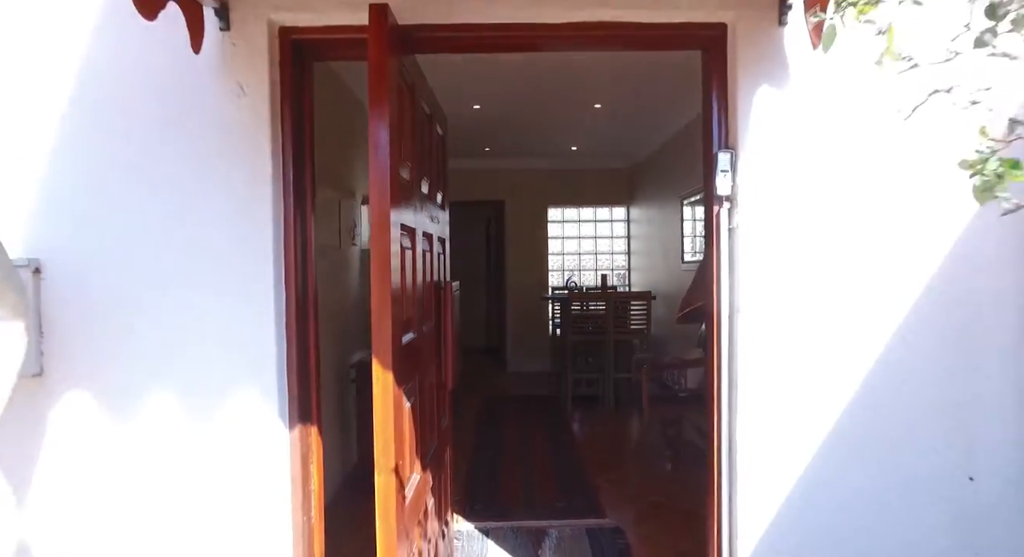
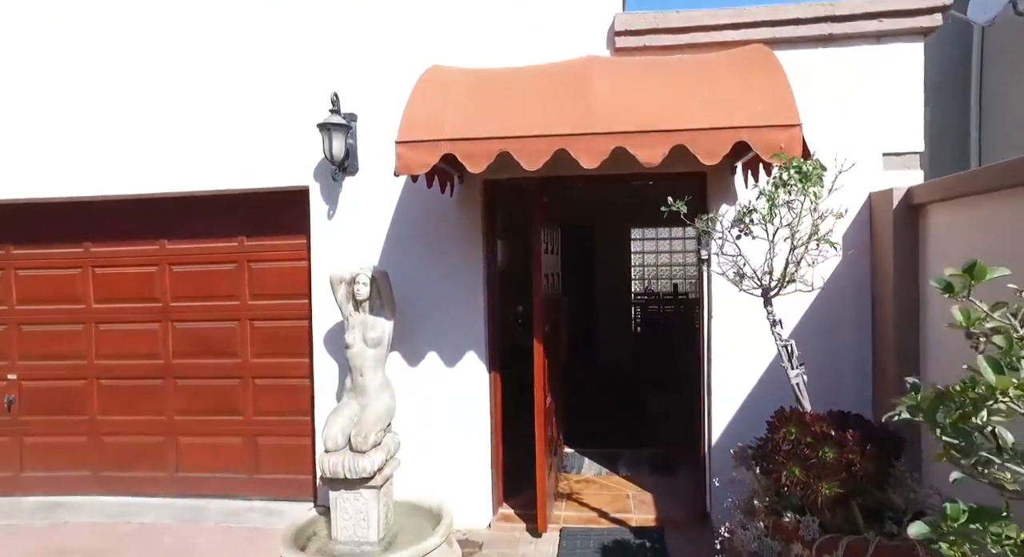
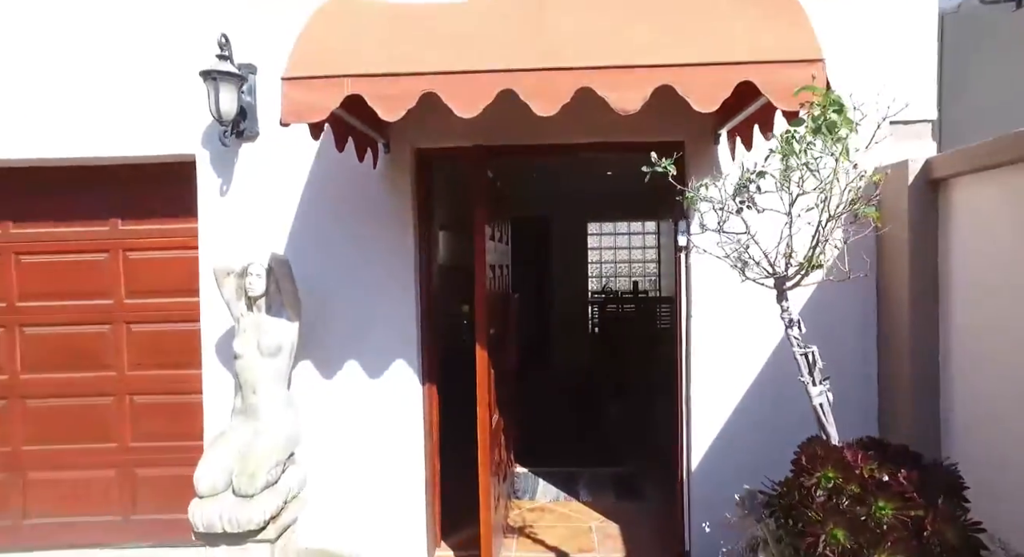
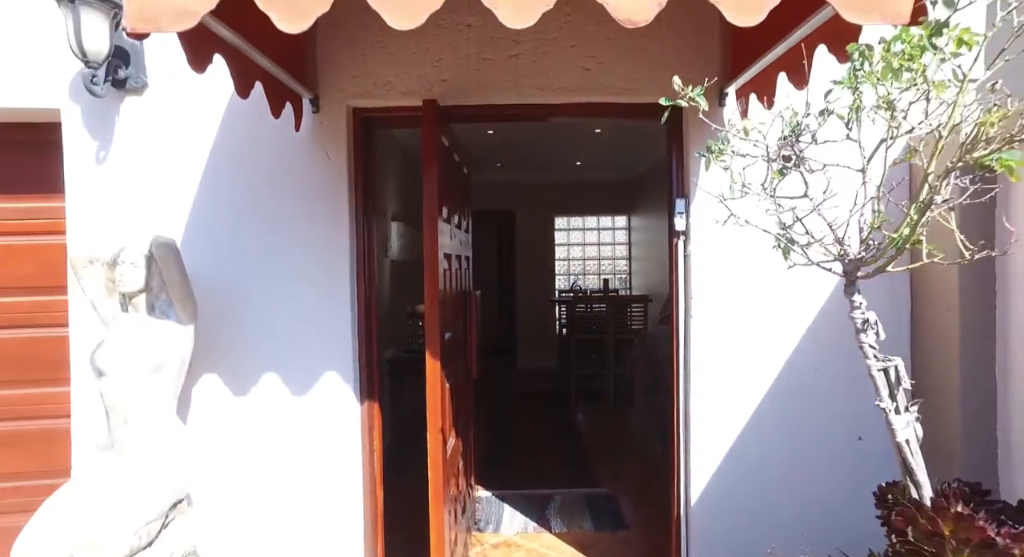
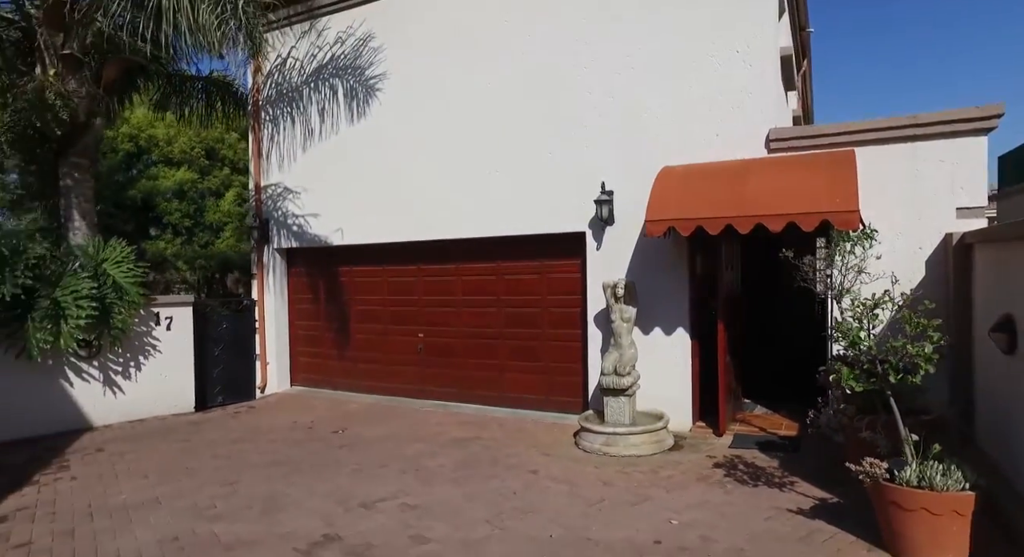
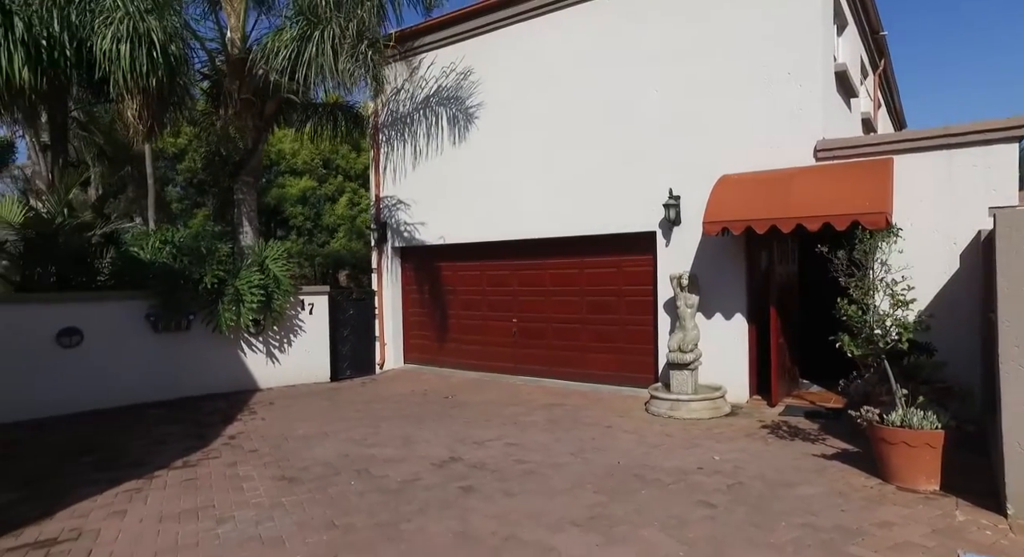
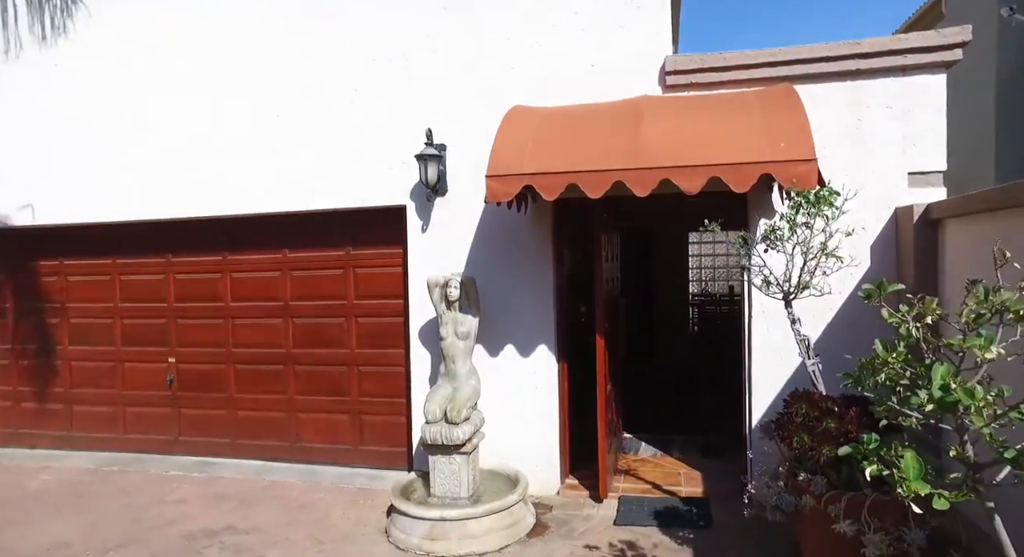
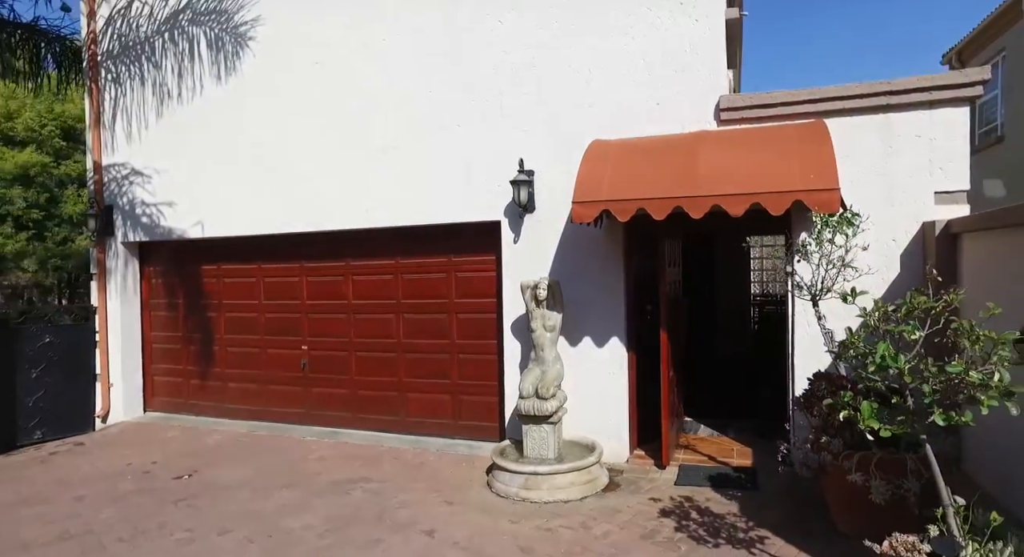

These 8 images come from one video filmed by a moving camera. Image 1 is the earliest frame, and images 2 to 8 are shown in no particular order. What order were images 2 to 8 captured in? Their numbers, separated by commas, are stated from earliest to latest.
4, 3, 2, 7, 8, 5, 6
